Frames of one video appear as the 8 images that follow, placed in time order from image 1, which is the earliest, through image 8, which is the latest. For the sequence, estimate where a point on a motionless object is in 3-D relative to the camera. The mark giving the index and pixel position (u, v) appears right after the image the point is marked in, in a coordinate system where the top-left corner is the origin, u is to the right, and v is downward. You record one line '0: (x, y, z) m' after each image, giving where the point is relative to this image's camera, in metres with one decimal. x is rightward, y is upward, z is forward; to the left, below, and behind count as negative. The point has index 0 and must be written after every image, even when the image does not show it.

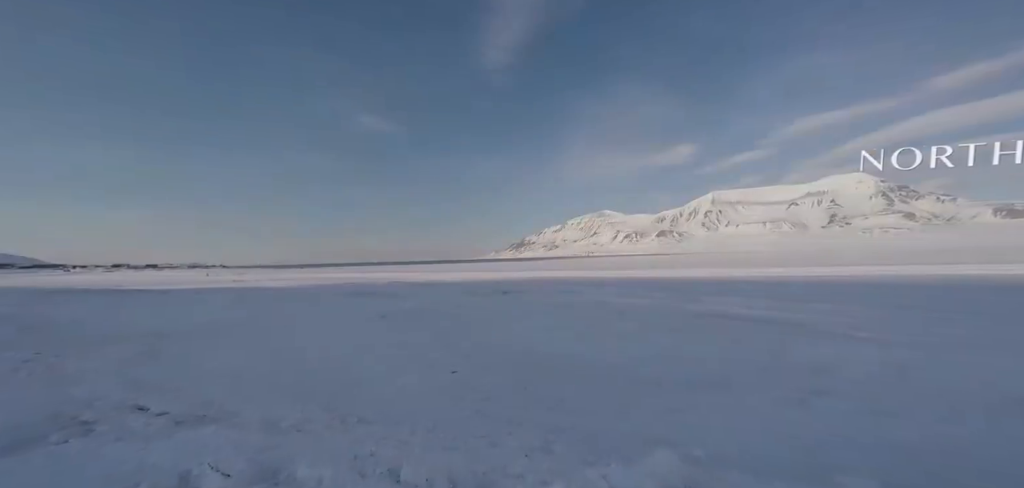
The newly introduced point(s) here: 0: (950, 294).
0: (+14.2, -1.7, +19.1) m
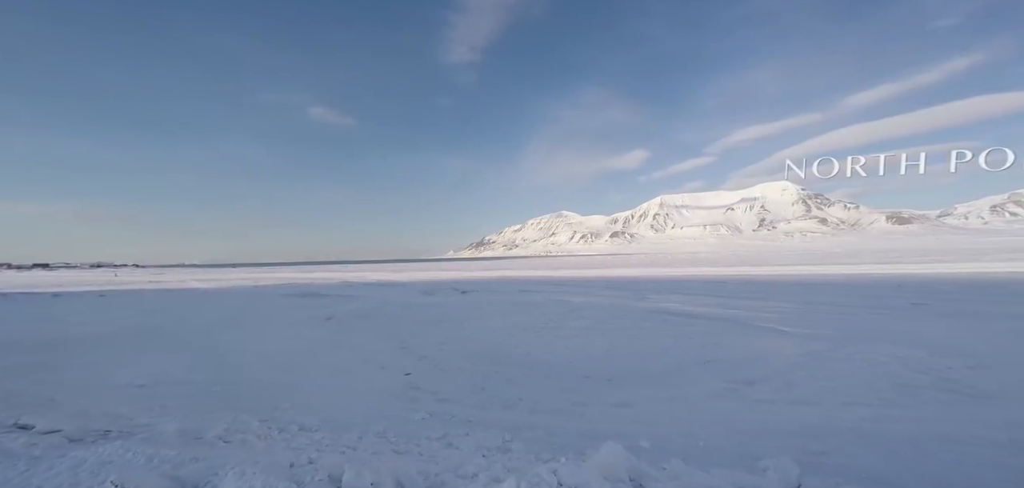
0: (+12.4, -1.7, +20.2) m
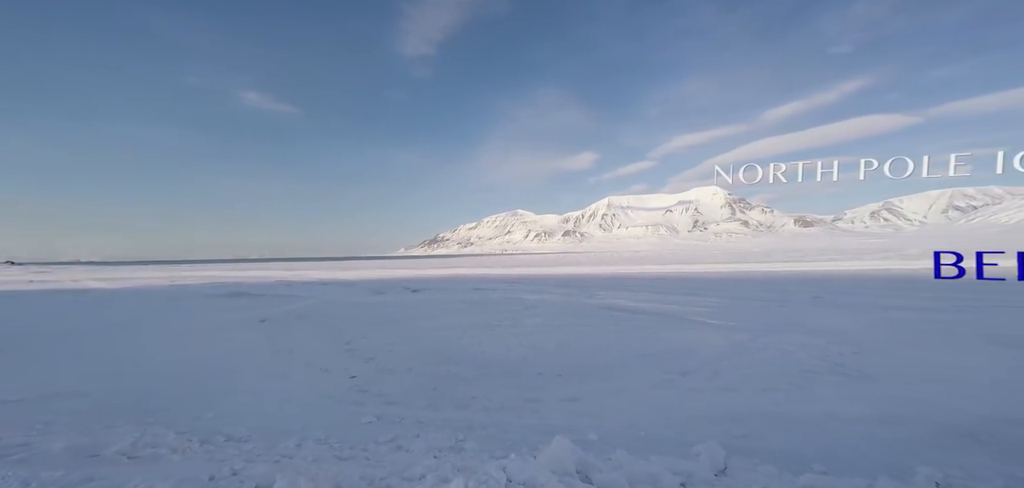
0: (+10.5, -1.6, +21.3) m
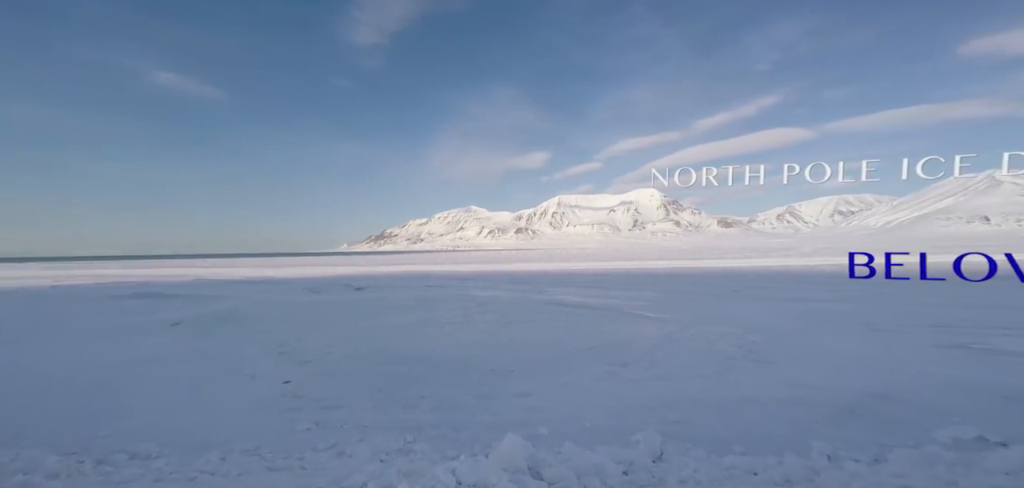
0: (+8.4, -1.6, +22.7) m
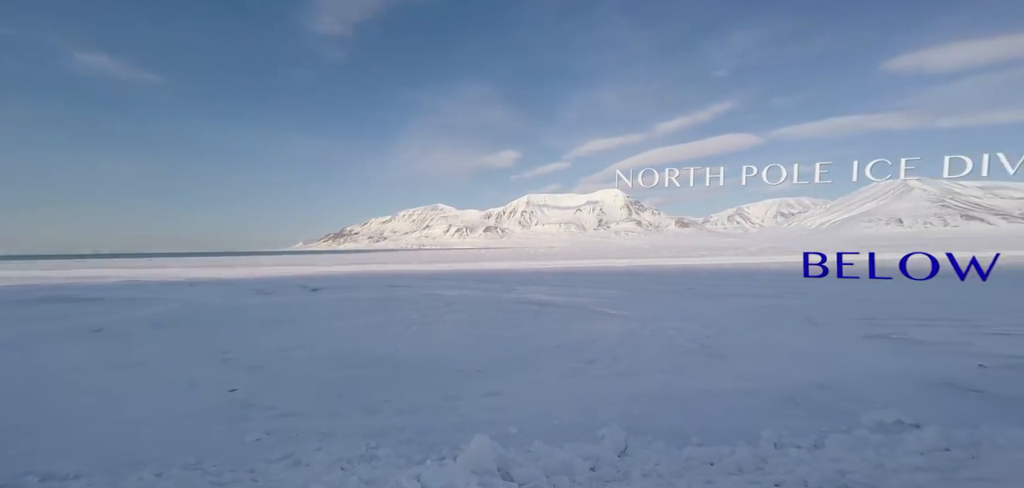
0: (+17.4, -1.9, +15.9) m
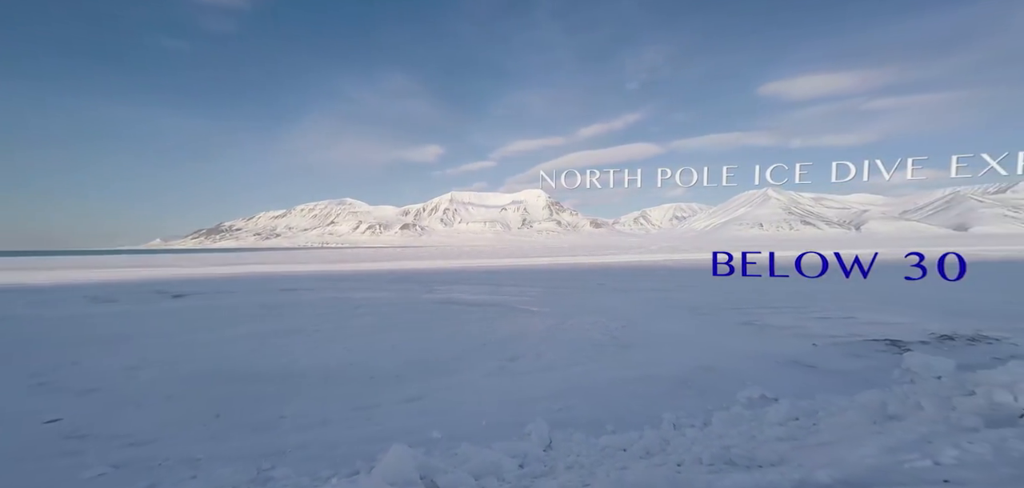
0: (+14.9, -1.8, +18.5) m
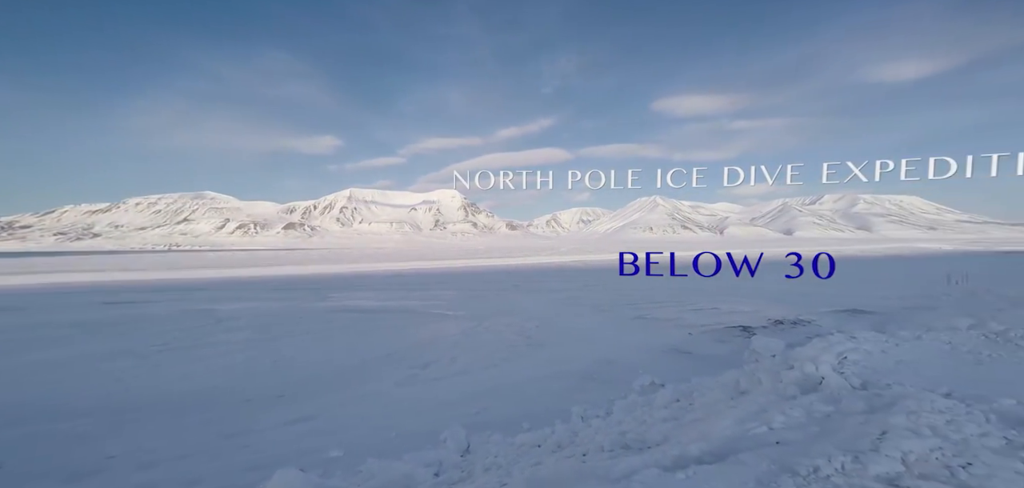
0: (+11.8, -1.8, +20.8) m
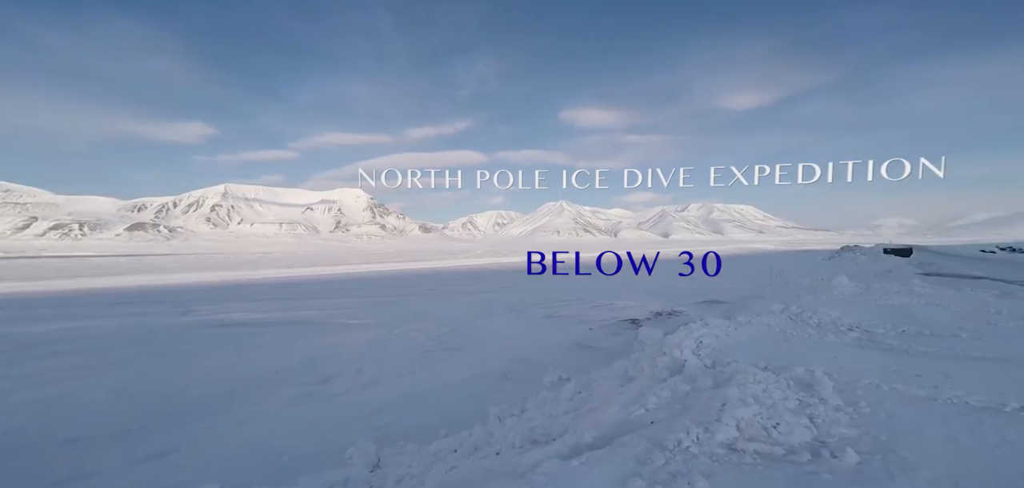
0: (+8.5, -1.8, +22.5) m
